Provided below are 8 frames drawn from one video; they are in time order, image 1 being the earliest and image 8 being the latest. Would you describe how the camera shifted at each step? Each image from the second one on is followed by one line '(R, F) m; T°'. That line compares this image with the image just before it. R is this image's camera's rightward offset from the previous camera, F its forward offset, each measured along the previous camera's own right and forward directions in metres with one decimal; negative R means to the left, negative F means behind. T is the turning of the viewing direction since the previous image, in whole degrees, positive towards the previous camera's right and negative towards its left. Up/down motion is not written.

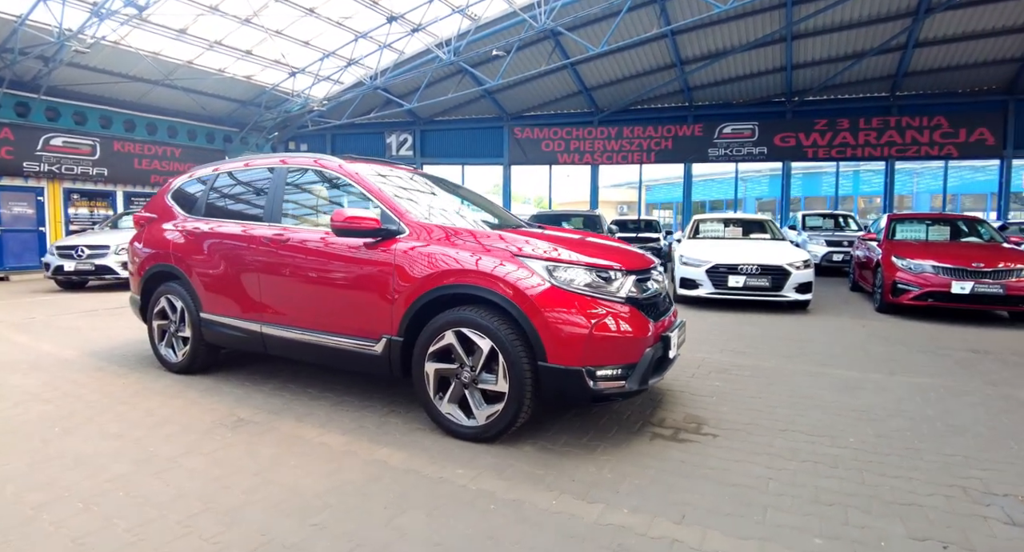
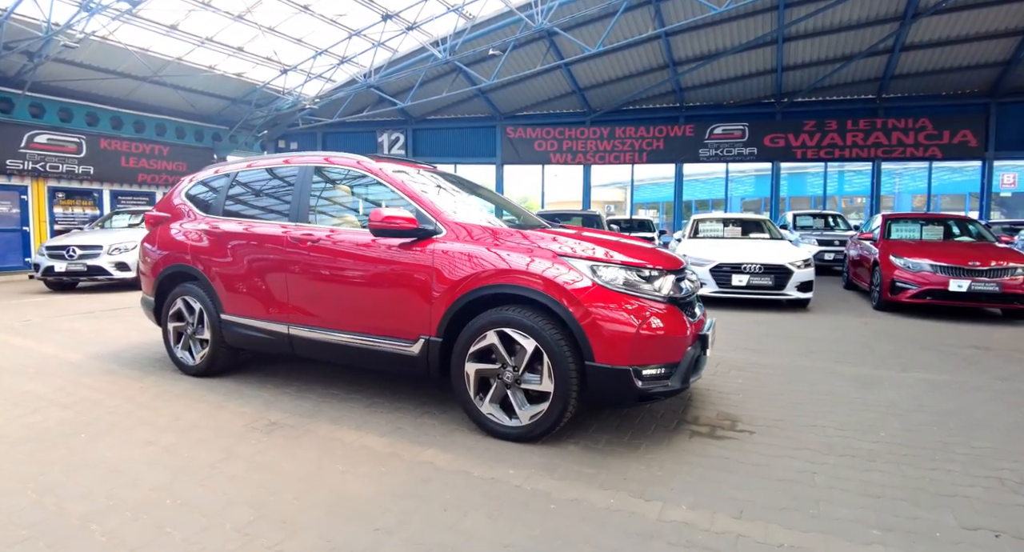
(-0.3, 0.0) m; +2°
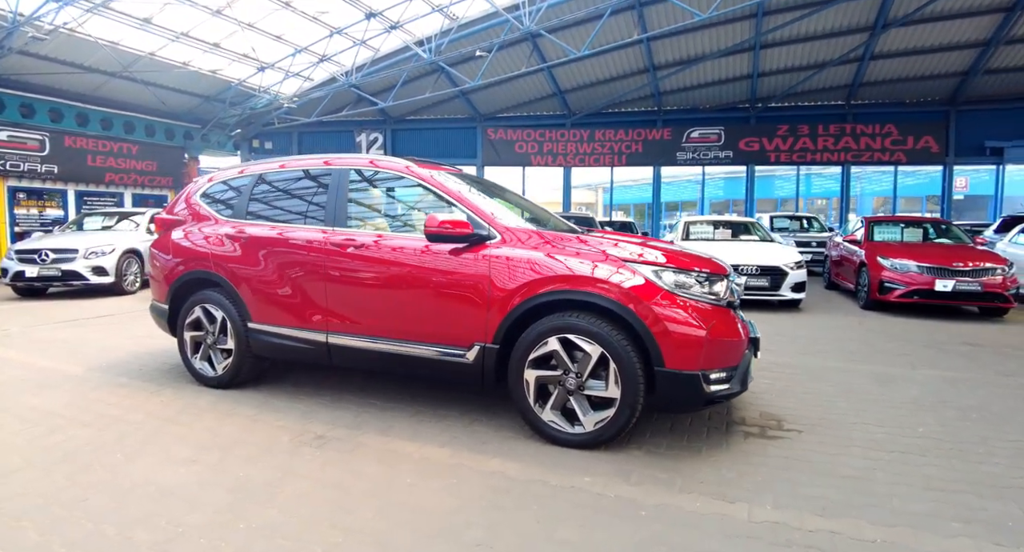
(-0.6, 0.0) m; +4°
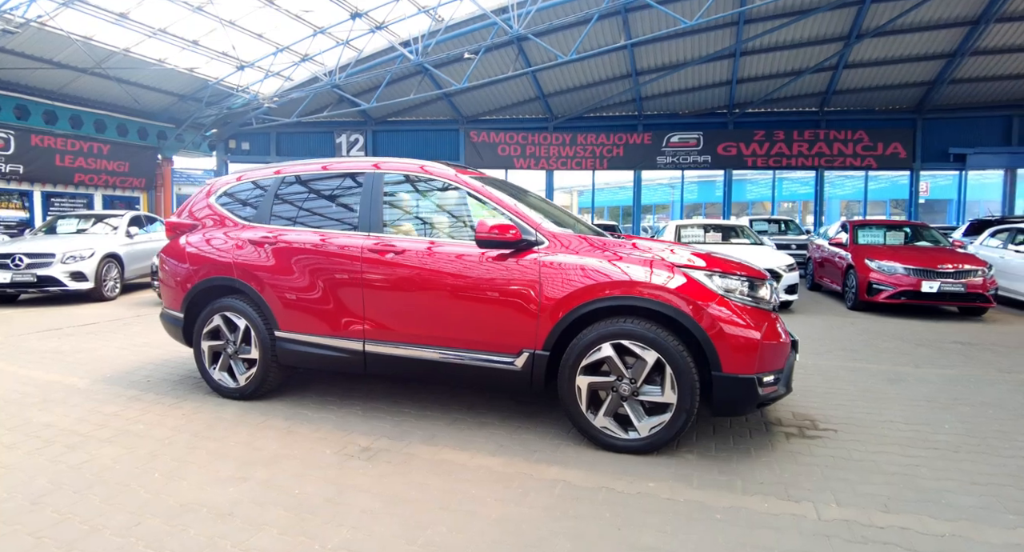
(-0.5, 0.0) m; +3°
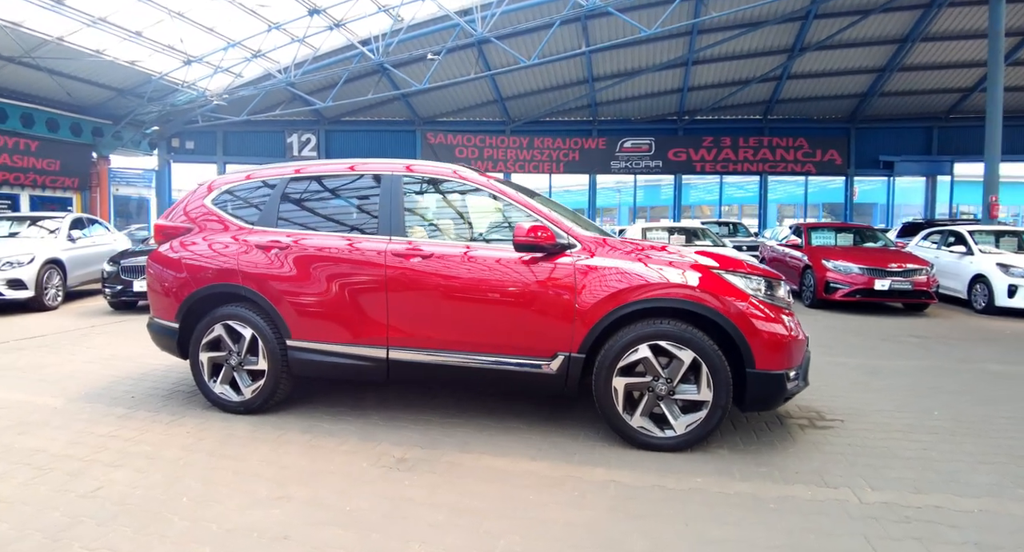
(-0.6, 0.0) m; +6°
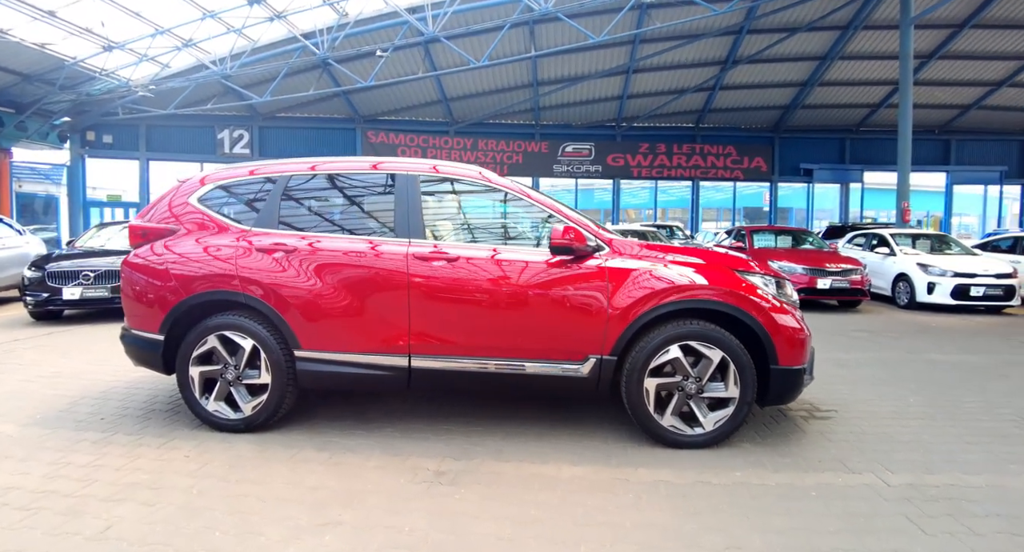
(-0.6, +0.1) m; +8°
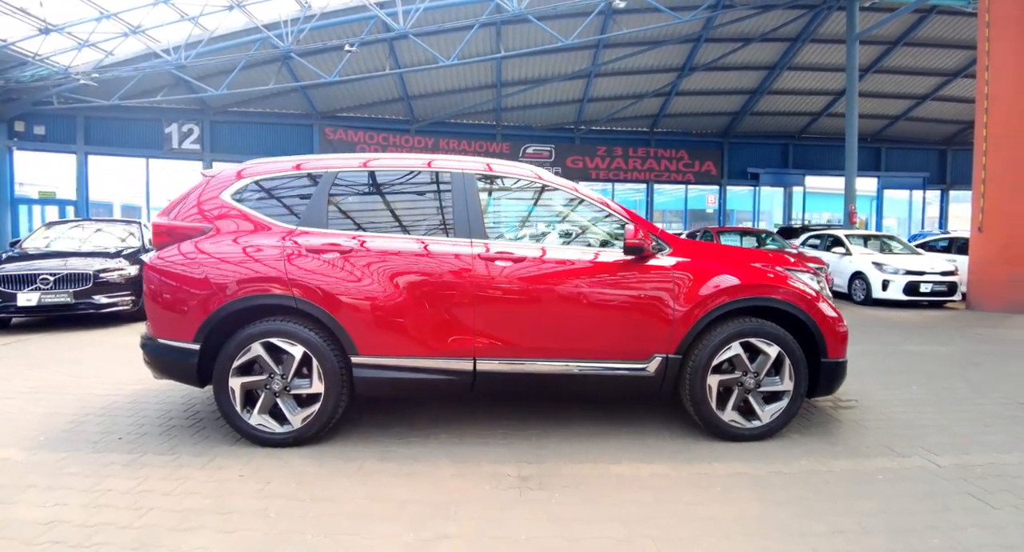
(-0.8, +0.1) m; +6°
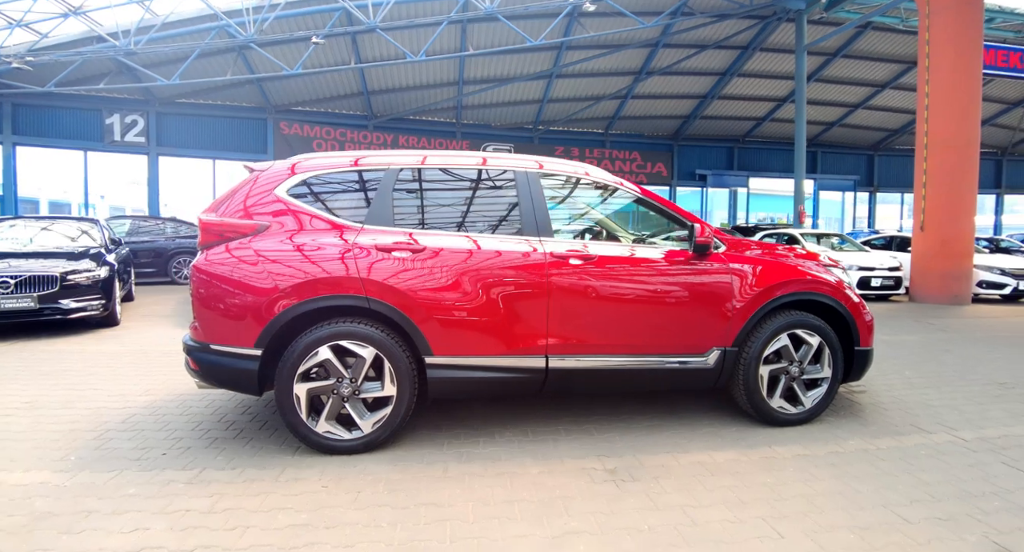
(-0.8, 0.0) m; +6°
